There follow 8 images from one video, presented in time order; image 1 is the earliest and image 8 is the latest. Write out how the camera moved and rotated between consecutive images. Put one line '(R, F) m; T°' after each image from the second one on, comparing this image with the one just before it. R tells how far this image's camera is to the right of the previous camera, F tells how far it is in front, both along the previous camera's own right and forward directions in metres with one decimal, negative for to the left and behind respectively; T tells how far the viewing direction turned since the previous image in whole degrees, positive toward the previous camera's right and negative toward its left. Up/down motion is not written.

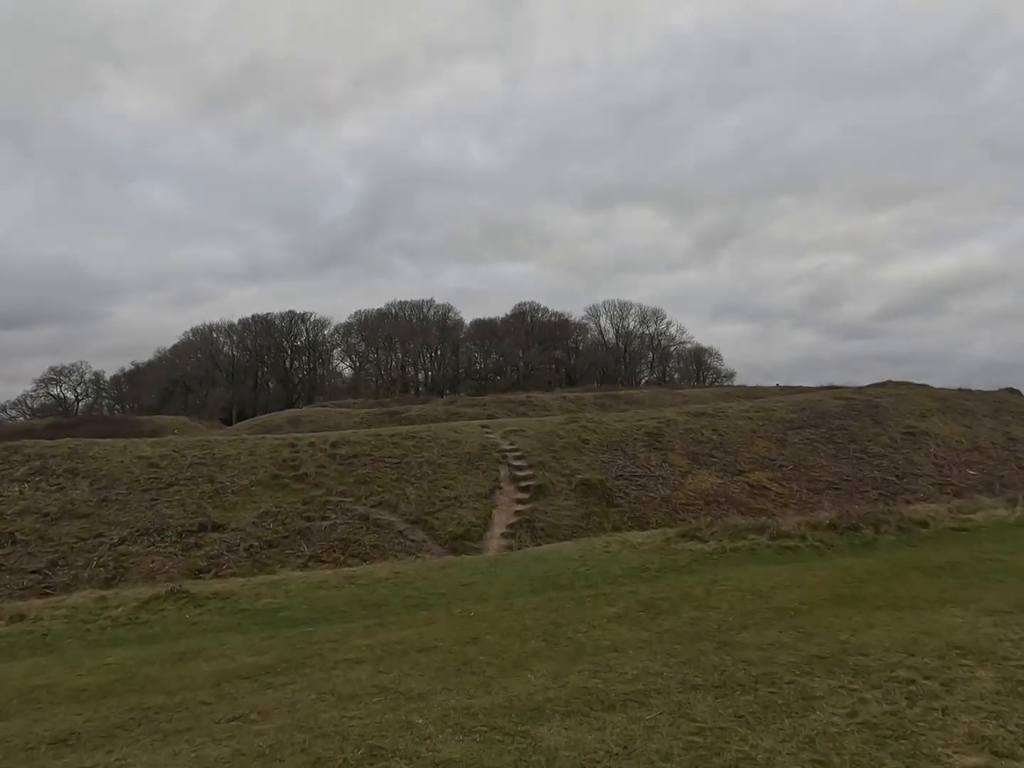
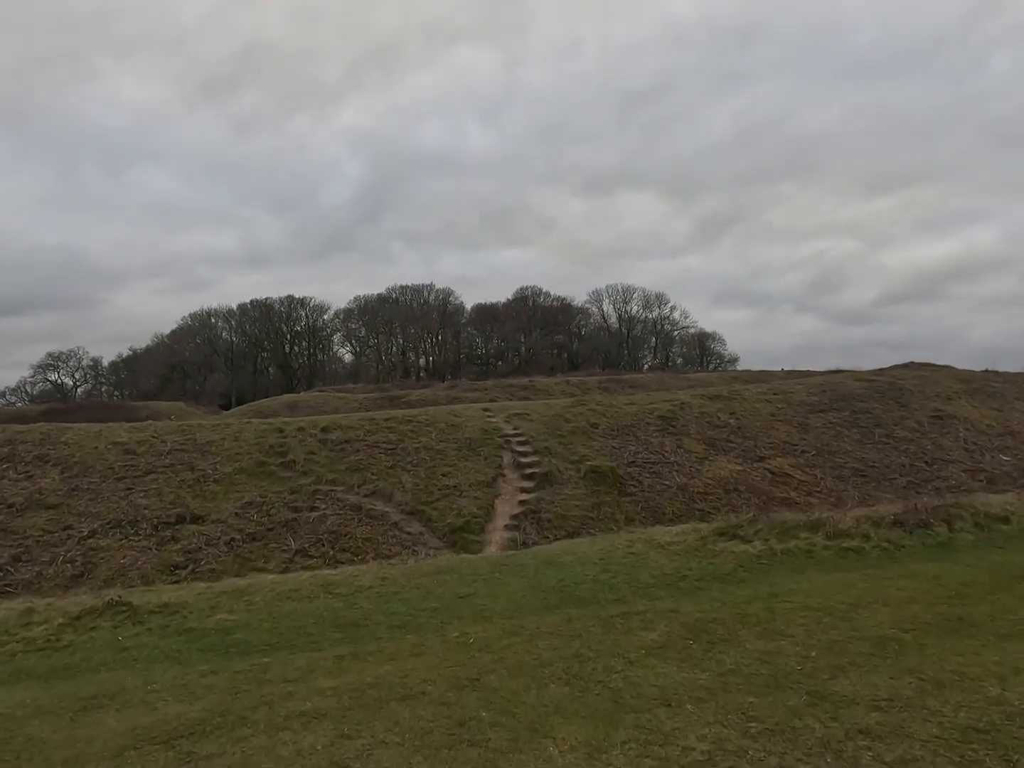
(-0.1, +1.7) m; 0°
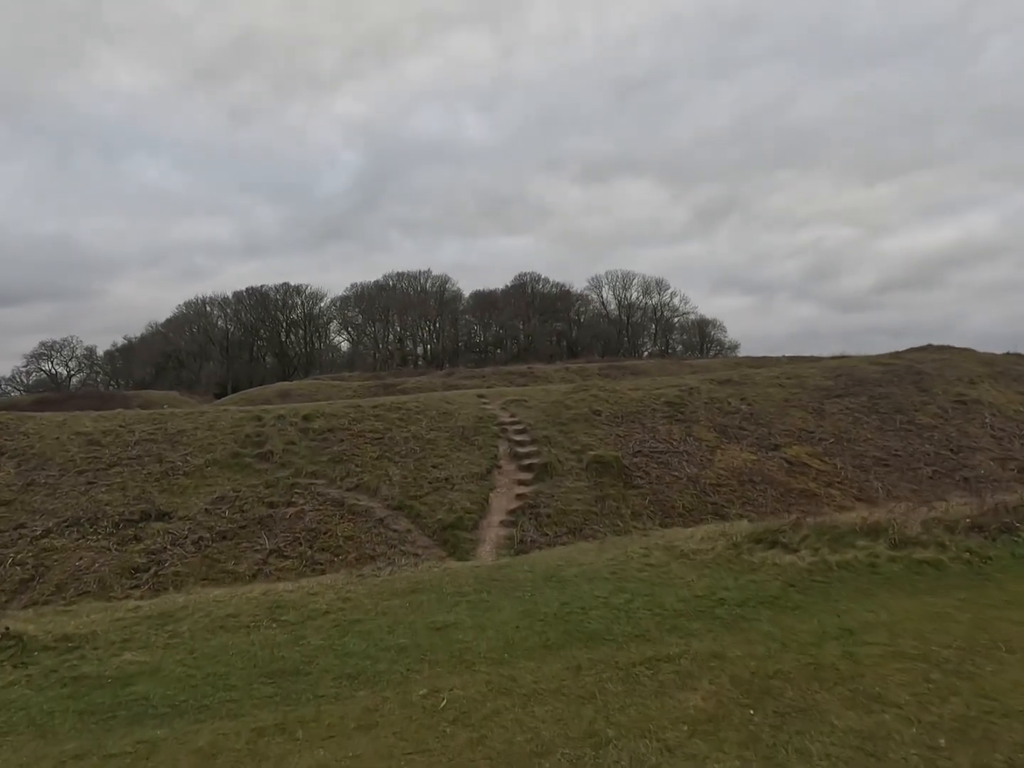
(+0.1, +1.7) m; 0°
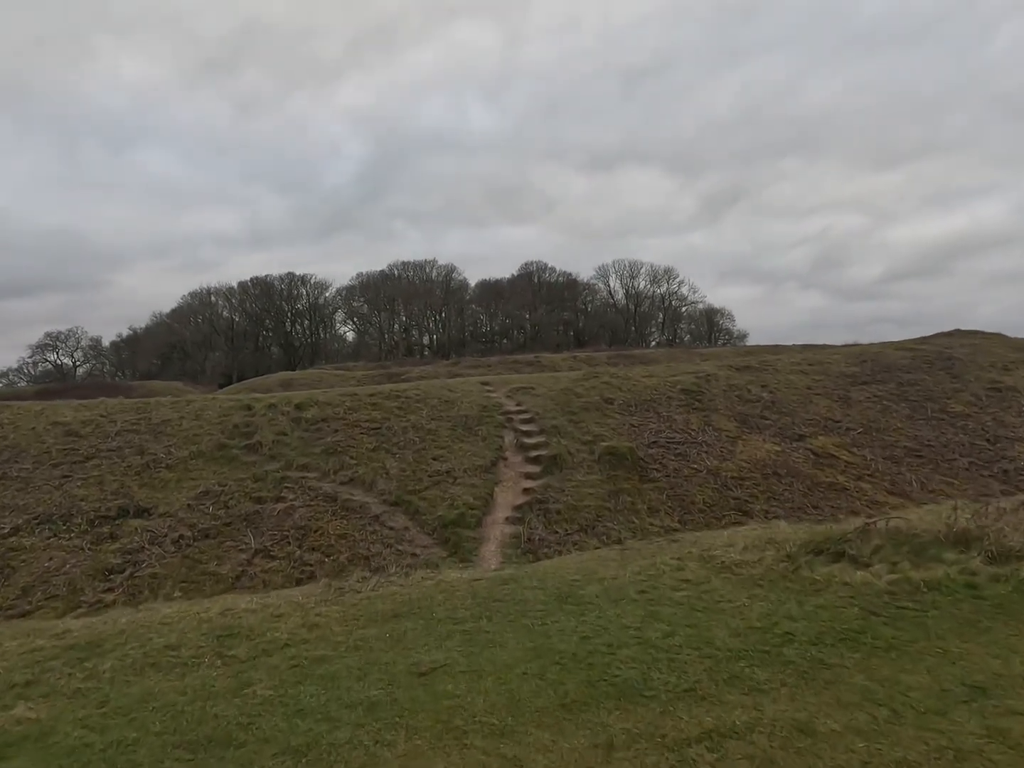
(0.0, +1.4) m; -1°
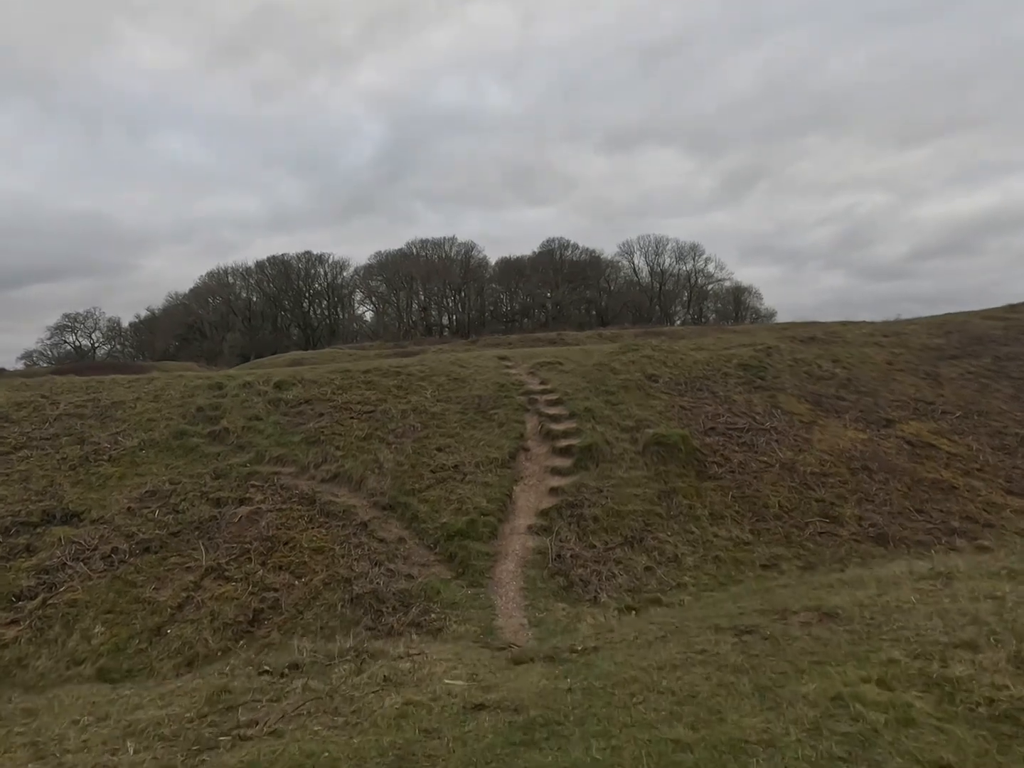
(-0.1, +3.5) m; -2°
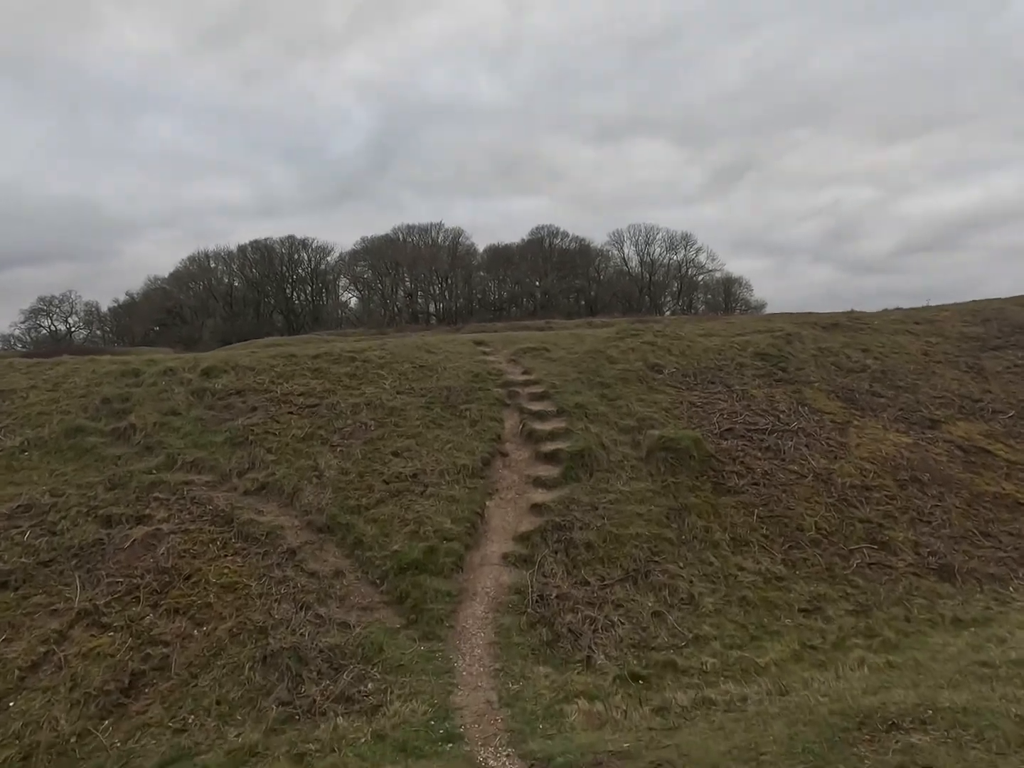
(+0.2, +2.7) m; +1°
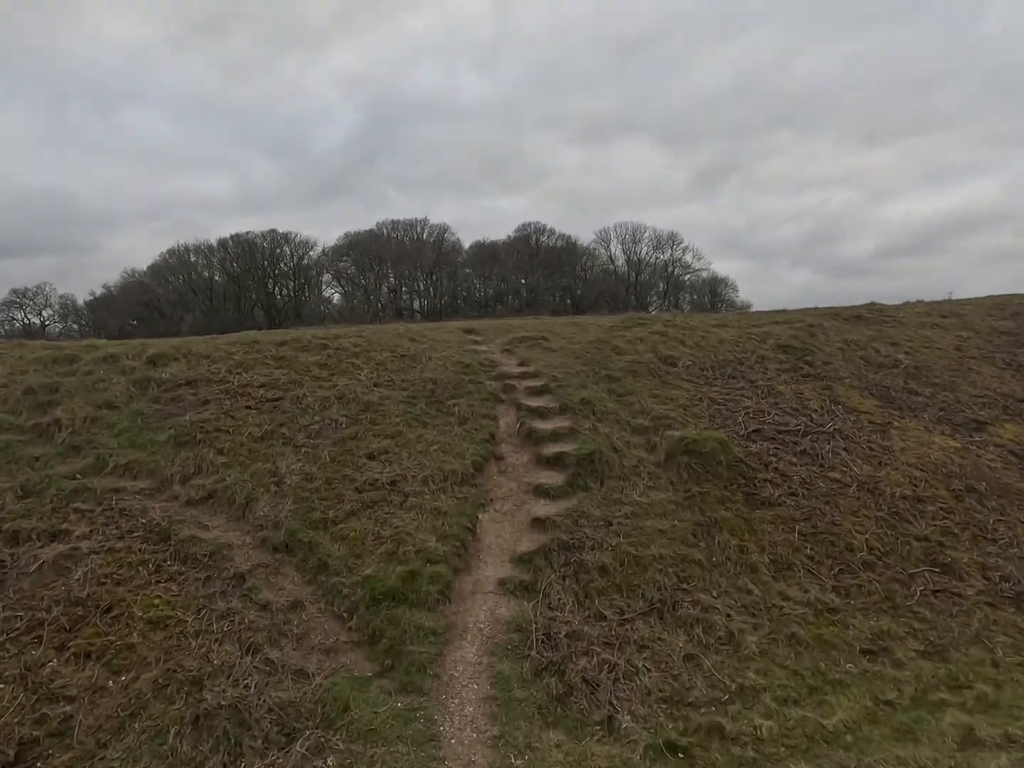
(-0.2, +1.7) m; +1°
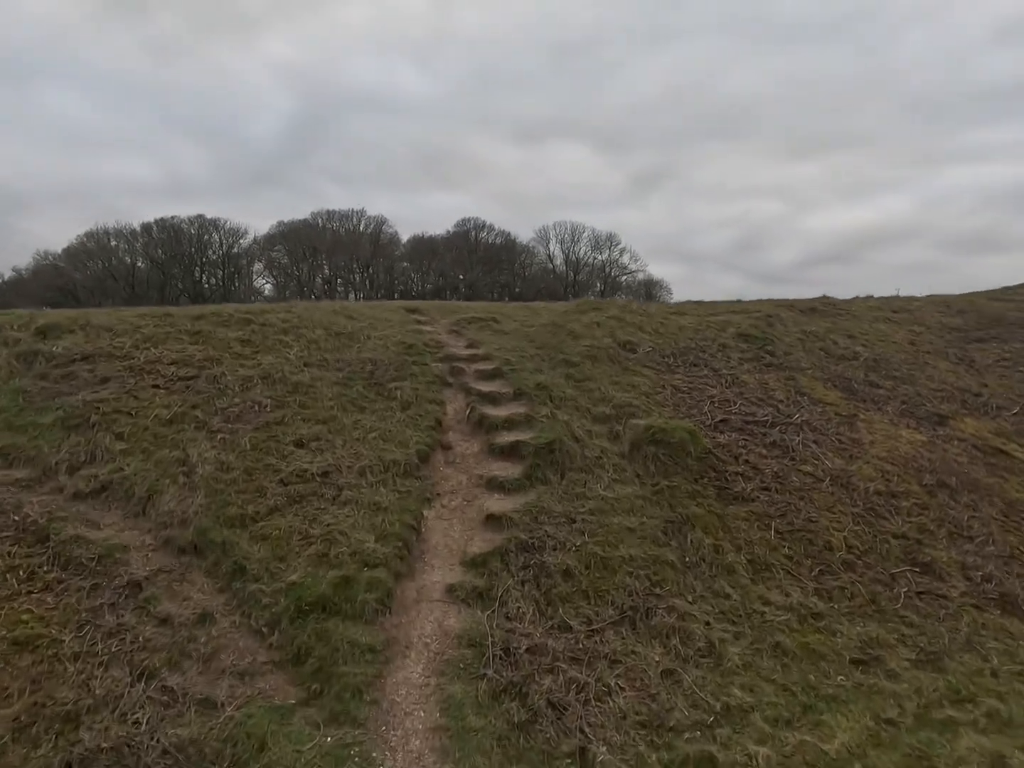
(-0.2, +1.1) m; +5°
